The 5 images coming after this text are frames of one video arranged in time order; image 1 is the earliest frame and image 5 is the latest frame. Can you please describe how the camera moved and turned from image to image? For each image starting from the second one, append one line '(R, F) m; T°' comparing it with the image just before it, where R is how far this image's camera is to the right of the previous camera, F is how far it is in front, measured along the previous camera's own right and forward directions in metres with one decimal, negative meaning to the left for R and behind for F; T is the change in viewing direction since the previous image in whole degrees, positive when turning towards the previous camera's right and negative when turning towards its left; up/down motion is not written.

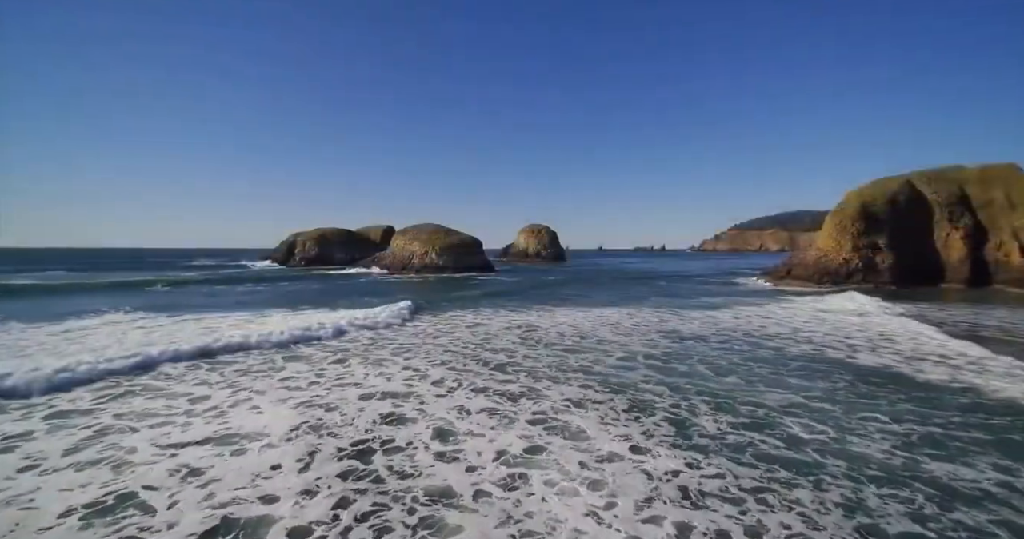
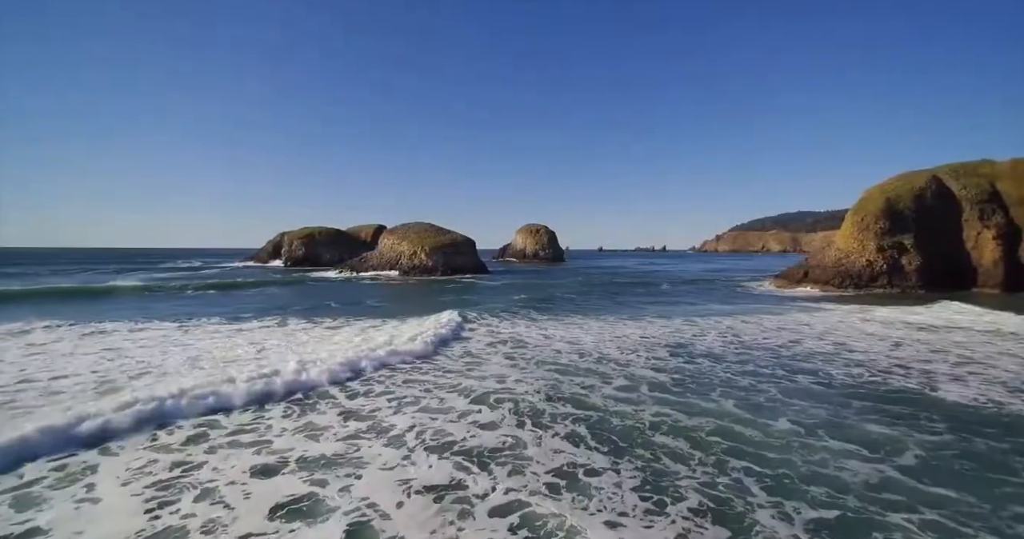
(+0.4, +2.9) m; 0°
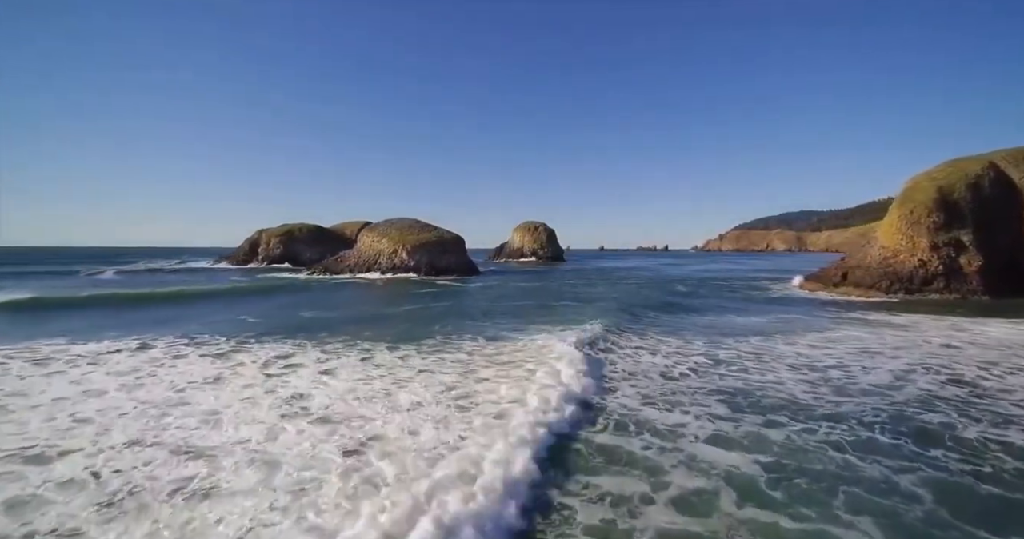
(+0.5, +4.6) m; 0°
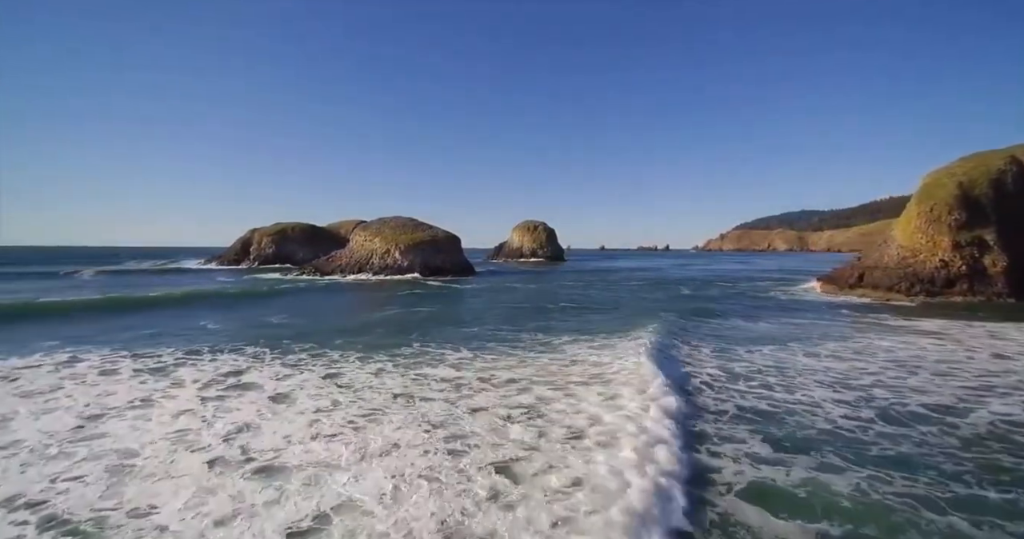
(+0.2, +1.5) m; 0°
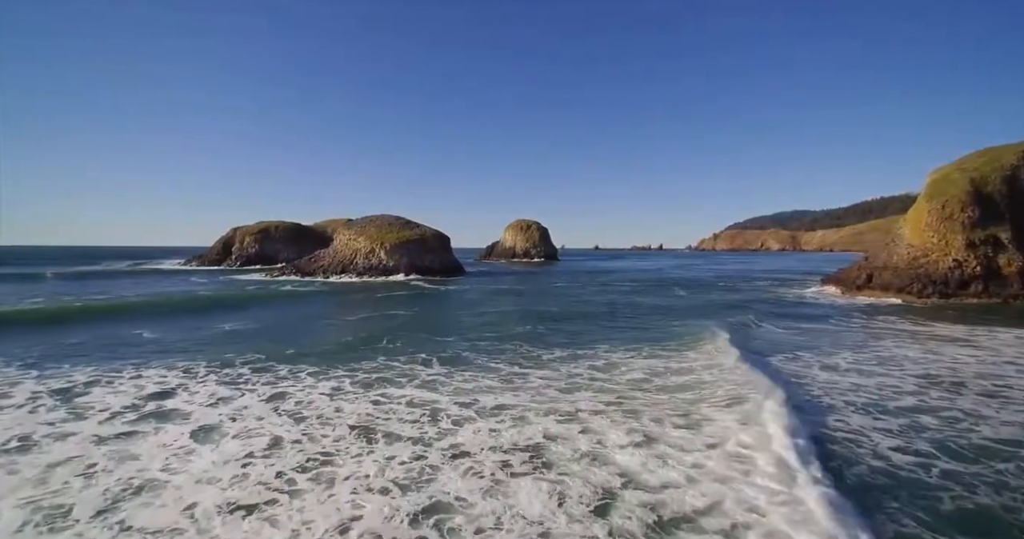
(+0.1, +1.6) m; +1°
